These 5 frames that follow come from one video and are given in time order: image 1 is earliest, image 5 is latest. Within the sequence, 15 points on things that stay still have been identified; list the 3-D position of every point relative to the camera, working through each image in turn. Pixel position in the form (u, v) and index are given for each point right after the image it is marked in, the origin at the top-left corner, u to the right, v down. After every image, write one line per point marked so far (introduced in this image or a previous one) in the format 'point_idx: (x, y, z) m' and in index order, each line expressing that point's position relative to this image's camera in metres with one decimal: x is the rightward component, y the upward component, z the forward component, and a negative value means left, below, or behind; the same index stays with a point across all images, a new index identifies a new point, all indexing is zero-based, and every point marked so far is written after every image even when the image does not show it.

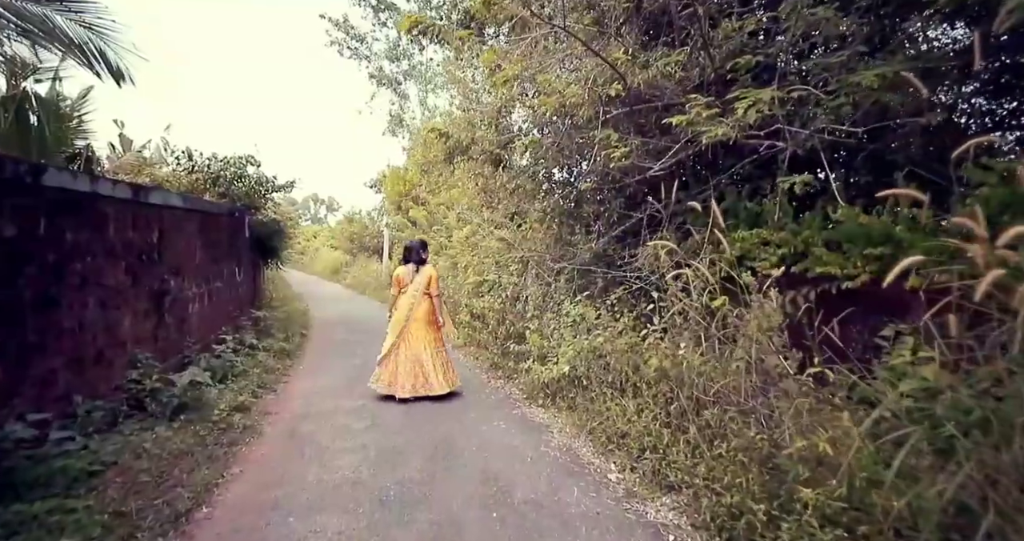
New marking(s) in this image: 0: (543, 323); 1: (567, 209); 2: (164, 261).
0: (+0.3, -0.6, +5.4) m
1: (+0.6, +0.7, +5.5) m
2: (-3.2, +0.1, +4.2) m
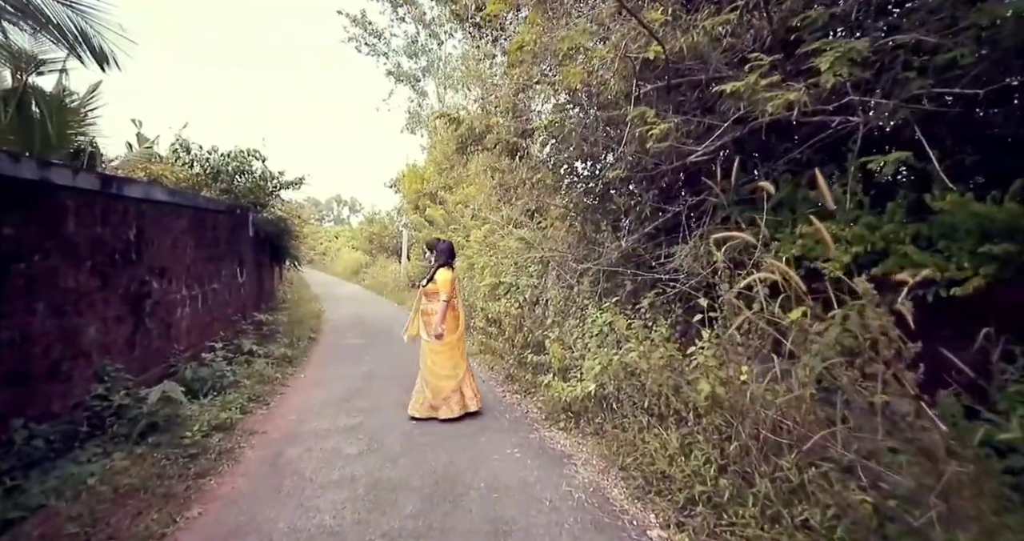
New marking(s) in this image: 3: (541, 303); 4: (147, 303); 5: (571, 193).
0: (+0.5, -0.6, +4.8) m
1: (+0.8, +0.7, +4.9) m
2: (-3.0, +0.1, +3.8) m
3: (+0.3, -0.4, +5.5) m
4: (-3.0, -0.3, +3.9) m
5: (+0.6, +0.8, +5.1) m
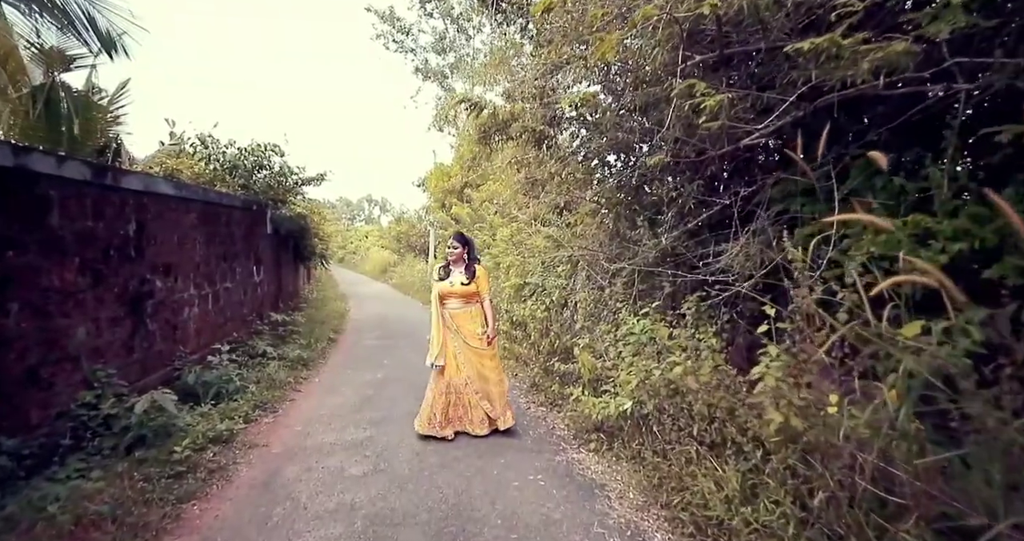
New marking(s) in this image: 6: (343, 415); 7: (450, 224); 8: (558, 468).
0: (+0.8, -0.6, +4.4) m
1: (+1.1, +0.7, +4.5) m
2: (-2.8, +0.1, +3.6) m
3: (+0.6, -0.4, +5.1) m
4: (-2.8, -0.3, +3.6) m
5: (+0.9, +0.8, +4.6) m
6: (-1.5, -1.2, +4.0) m
7: (-1.8, +1.3, +13.6) m
8: (+0.3, -1.3, +3.0) m
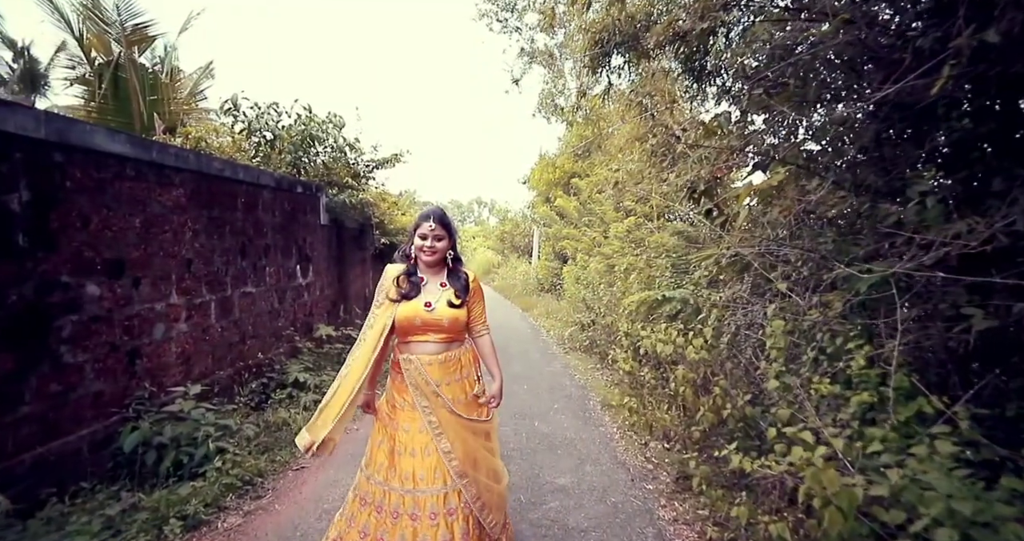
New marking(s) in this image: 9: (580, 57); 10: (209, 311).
0: (+1.5, -0.7, +2.2) m
1: (+1.8, +0.7, +2.2) m
2: (-2.2, +0.1, +2.3) m
3: (+1.4, -0.4, +2.9) m
4: (-2.2, -0.3, +2.3) m
5: (+1.7, +0.8, +2.4) m
6: (-0.8, -1.3, +2.3) m
7: (+1.0, +1.3, +11.8) m
8: (+0.7, -1.3, +1.0) m
9: (+0.6, +2.0, +4.4) m
10: (-2.2, -0.3, +3.4) m
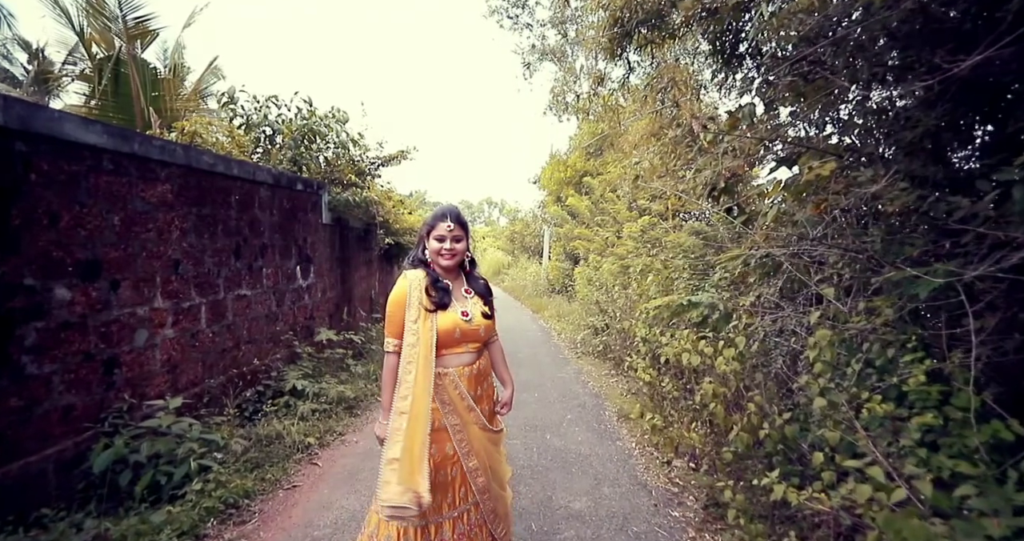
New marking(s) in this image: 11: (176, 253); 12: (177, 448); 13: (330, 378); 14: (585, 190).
0: (+1.5, -0.7, +1.9) m
1: (+1.8, +0.6, +1.9) m
2: (-2.2, +0.1, +2.1) m
3: (+1.5, -0.4, +2.6) m
4: (-2.2, -0.3, +2.1) m
5: (+1.7, +0.8, +2.1) m
6: (-0.8, -1.3, +2.1) m
7: (+1.3, +1.2, +11.5) m
8: (+0.7, -1.3, +0.7) m
9: (+0.7, +2.0, +4.1) m
10: (-2.1, -0.3, +3.2) m
11: (-2.2, +0.1, +3.0) m
12: (-1.8, -1.0, +2.5) m
13: (-1.7, -1.0, +4.3) m
14: (+1.7, +1.9, +11.0) m
